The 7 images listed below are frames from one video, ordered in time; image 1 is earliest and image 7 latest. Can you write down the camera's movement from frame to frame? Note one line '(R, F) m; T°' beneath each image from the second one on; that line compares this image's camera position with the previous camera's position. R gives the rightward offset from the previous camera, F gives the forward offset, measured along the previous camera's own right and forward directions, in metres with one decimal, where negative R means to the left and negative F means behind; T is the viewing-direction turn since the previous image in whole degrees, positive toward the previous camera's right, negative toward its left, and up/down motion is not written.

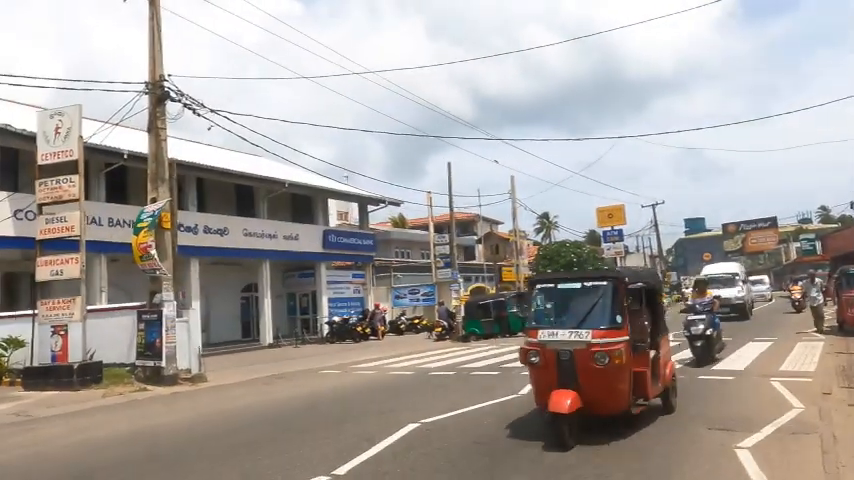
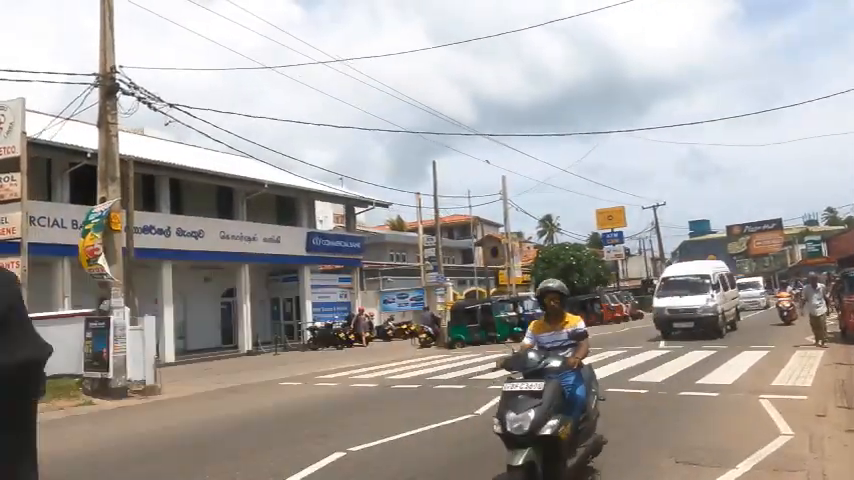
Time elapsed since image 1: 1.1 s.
(+0.9, +1.1) m; 0°
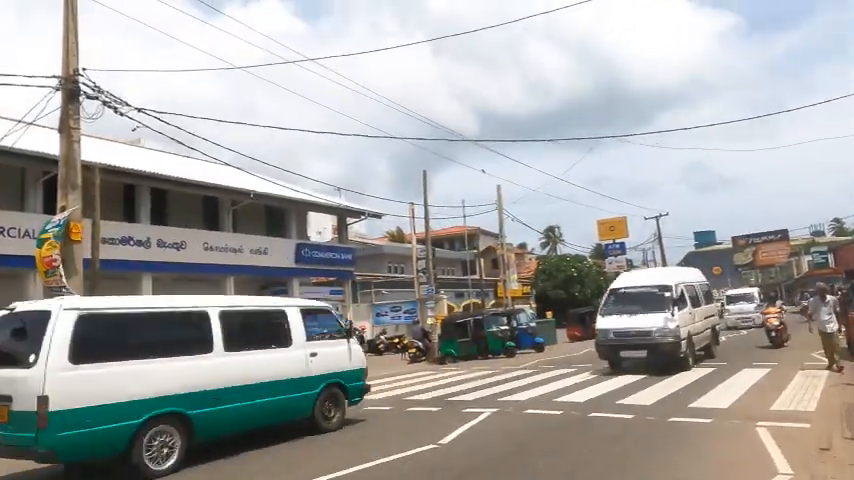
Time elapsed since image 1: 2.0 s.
(+0.6, +0.9) m; 0°
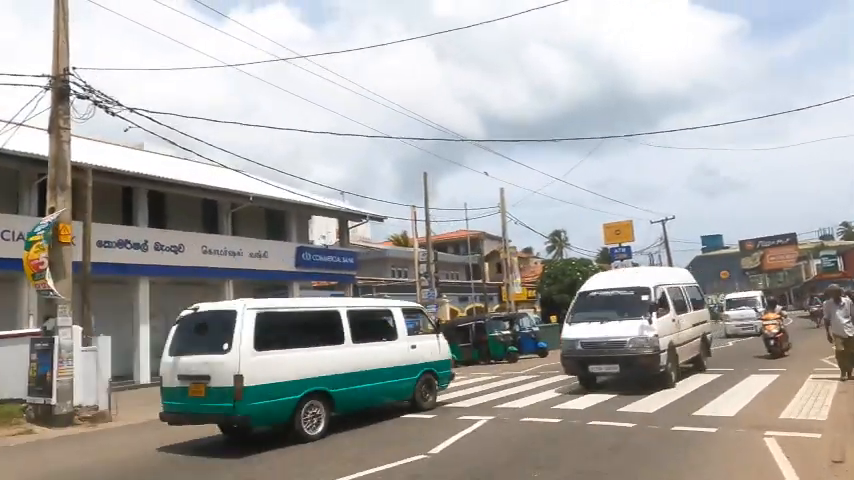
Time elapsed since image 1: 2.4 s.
(+0.2, +0.4) m; -1°
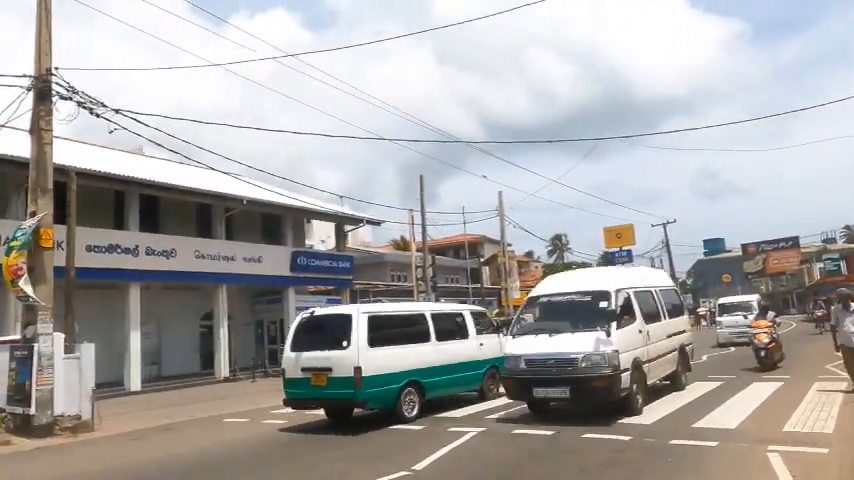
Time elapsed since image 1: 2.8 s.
(+0.2, +0.4) m; 0°
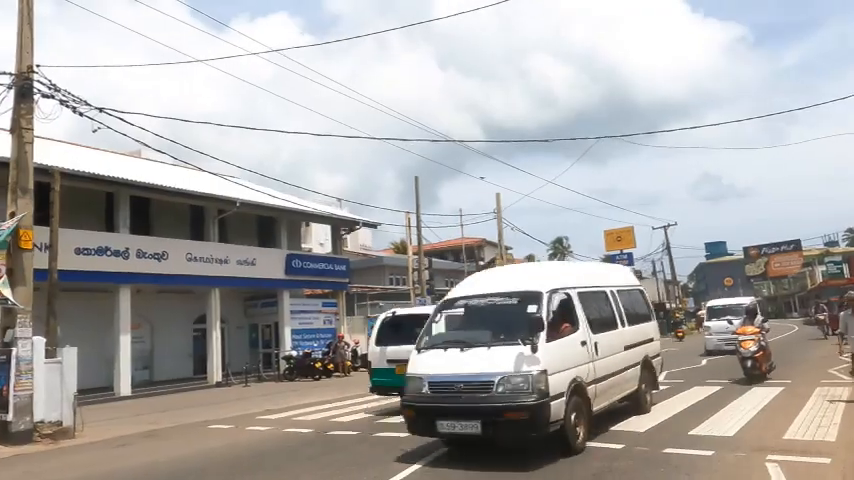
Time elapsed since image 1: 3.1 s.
(+0.2, +0.4) m; 0°
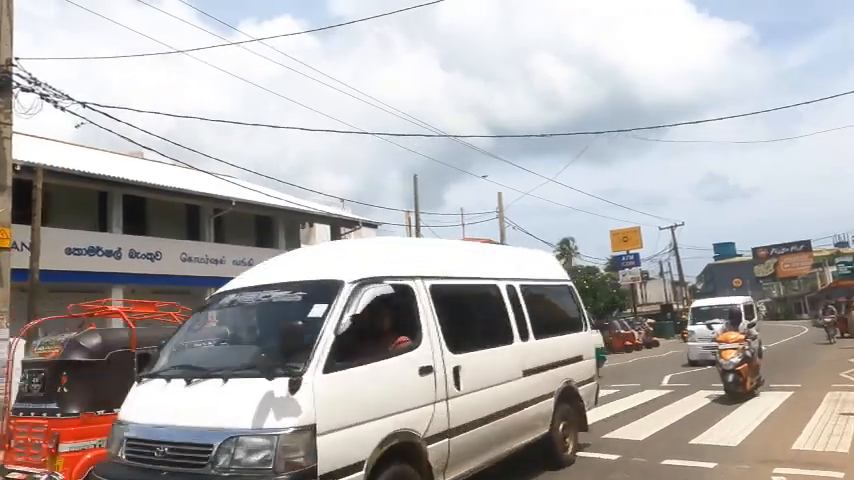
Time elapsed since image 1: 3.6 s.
(+0.3, +0.6) m; -1°
